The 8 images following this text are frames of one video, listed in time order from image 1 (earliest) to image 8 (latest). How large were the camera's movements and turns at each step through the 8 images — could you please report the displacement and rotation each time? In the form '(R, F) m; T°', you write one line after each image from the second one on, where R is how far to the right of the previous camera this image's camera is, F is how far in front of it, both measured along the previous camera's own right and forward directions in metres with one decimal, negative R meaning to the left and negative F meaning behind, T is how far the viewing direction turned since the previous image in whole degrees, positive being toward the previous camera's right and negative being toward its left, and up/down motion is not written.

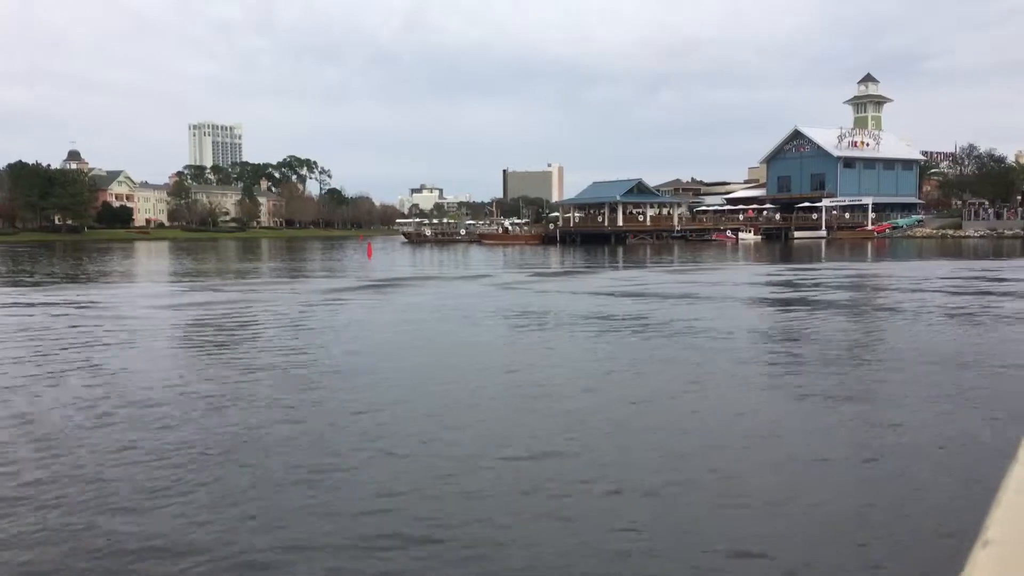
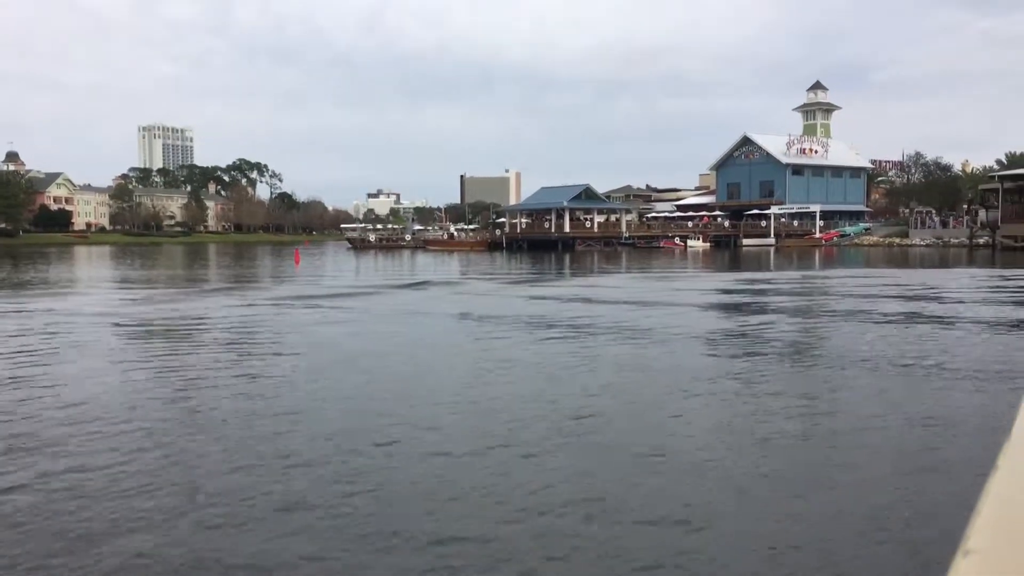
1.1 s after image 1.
(+0.5, +0.8) m; +3°
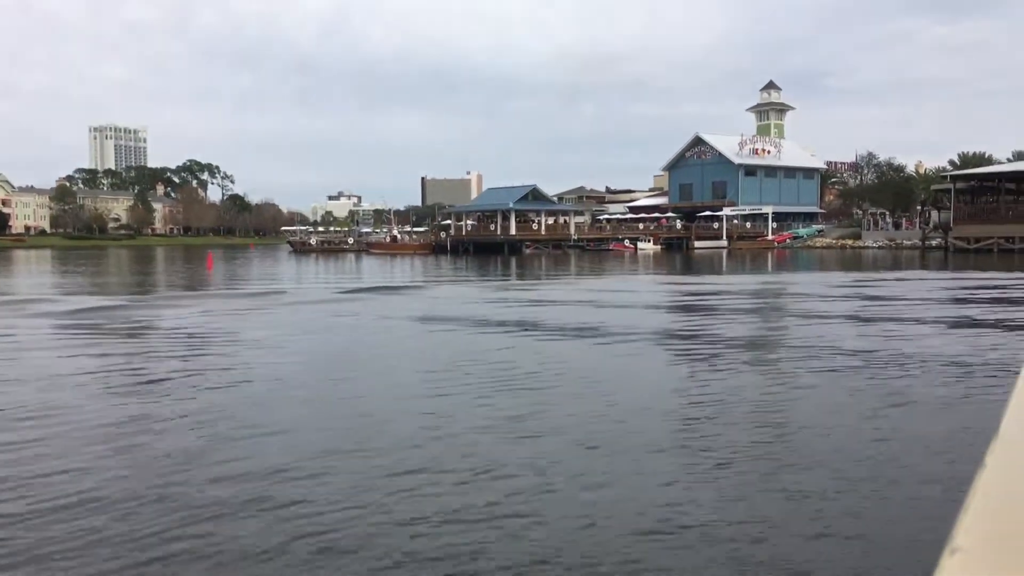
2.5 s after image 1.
(+0.7, +1.1) m; +2°
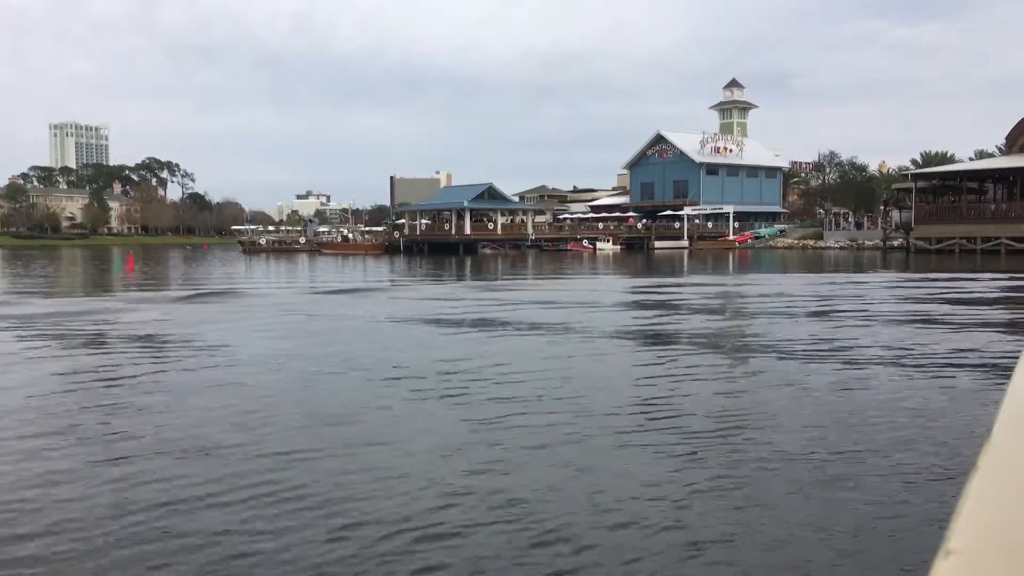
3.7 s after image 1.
(+0.5, +0.8) m; +2°
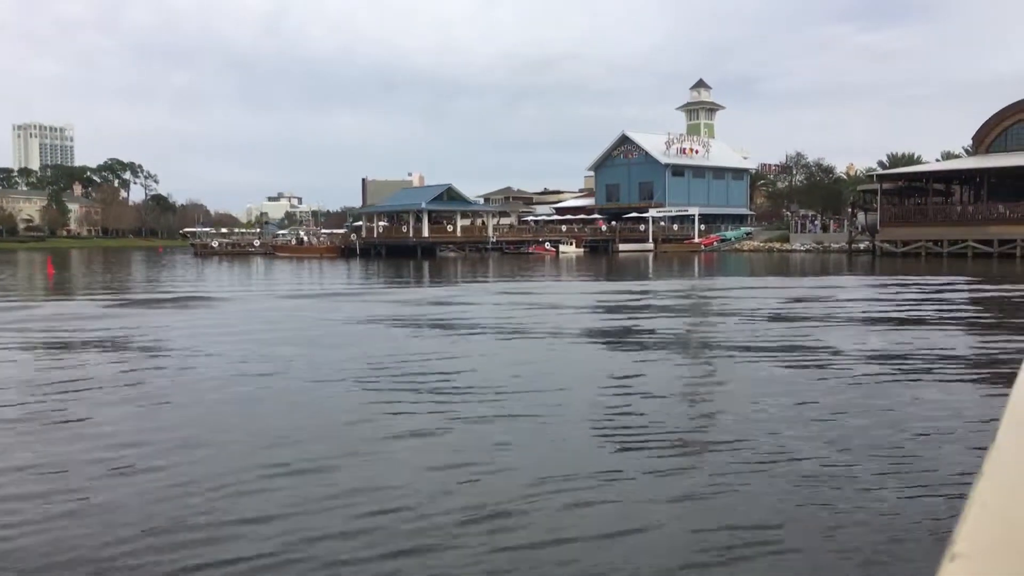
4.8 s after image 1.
(+0.5, +0.8) m; +2°
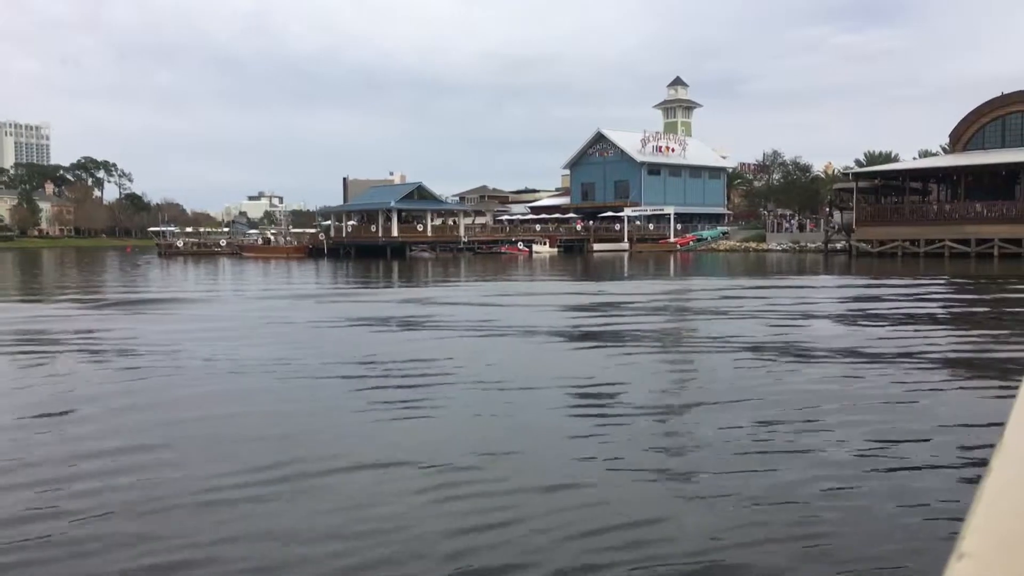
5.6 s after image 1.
(+0.3, +0.6) m; +1°
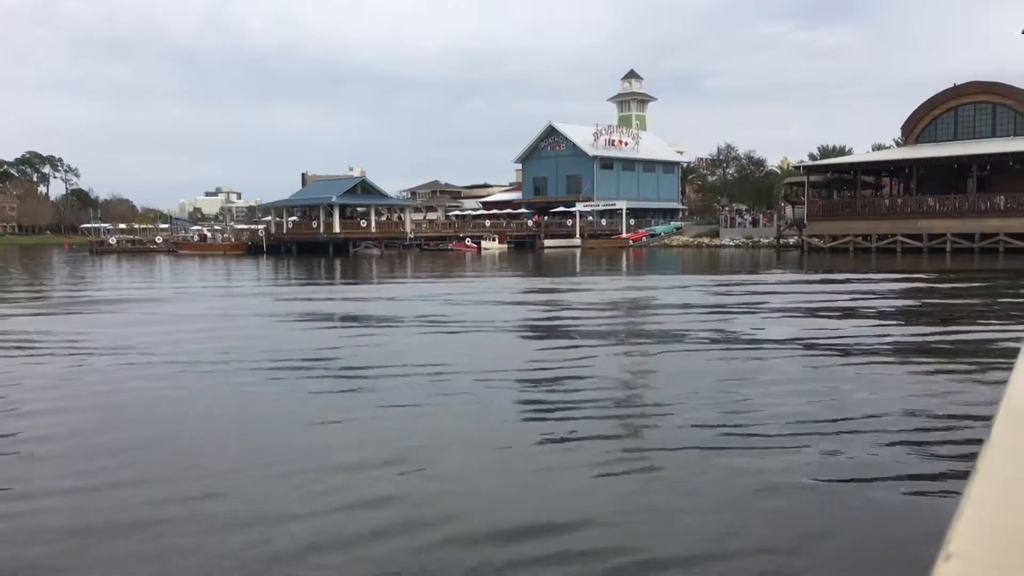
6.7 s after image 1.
(+0.5, +0.8) m; +2°
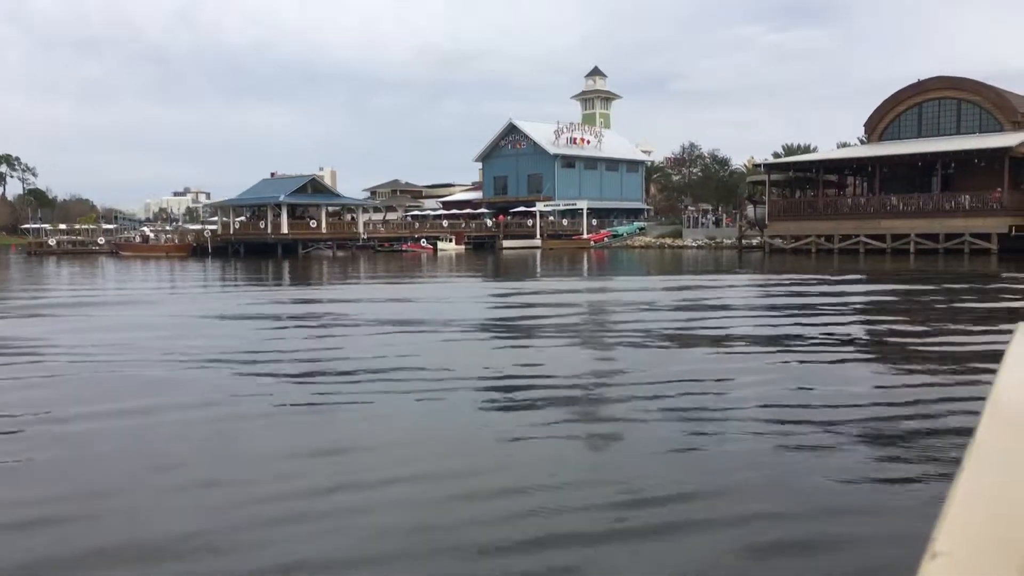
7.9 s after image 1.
(+0.5, +0.8) m; +2°
